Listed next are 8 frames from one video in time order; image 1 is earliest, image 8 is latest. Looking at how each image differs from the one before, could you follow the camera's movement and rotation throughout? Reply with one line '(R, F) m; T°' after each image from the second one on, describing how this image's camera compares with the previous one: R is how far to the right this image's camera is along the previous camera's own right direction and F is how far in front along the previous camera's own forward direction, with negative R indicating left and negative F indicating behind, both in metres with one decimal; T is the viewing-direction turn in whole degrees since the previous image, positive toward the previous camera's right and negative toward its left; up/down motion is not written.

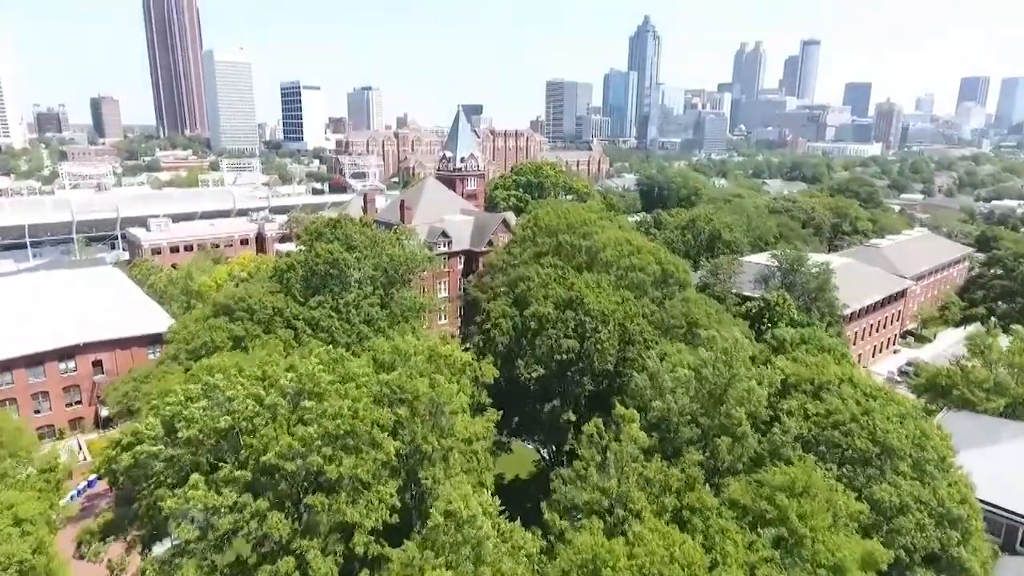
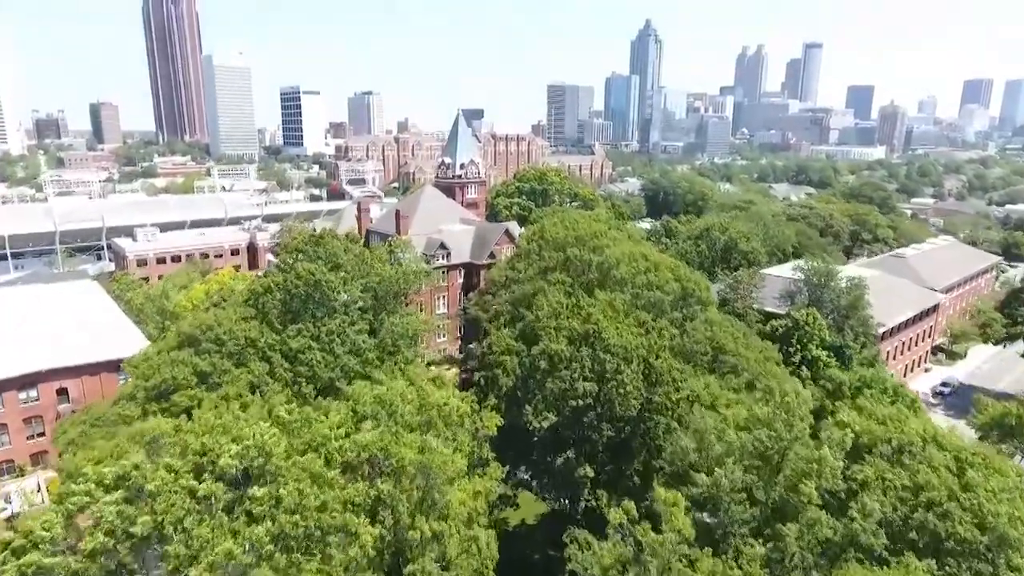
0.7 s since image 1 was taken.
(-0.2, +3.7) m; 0°
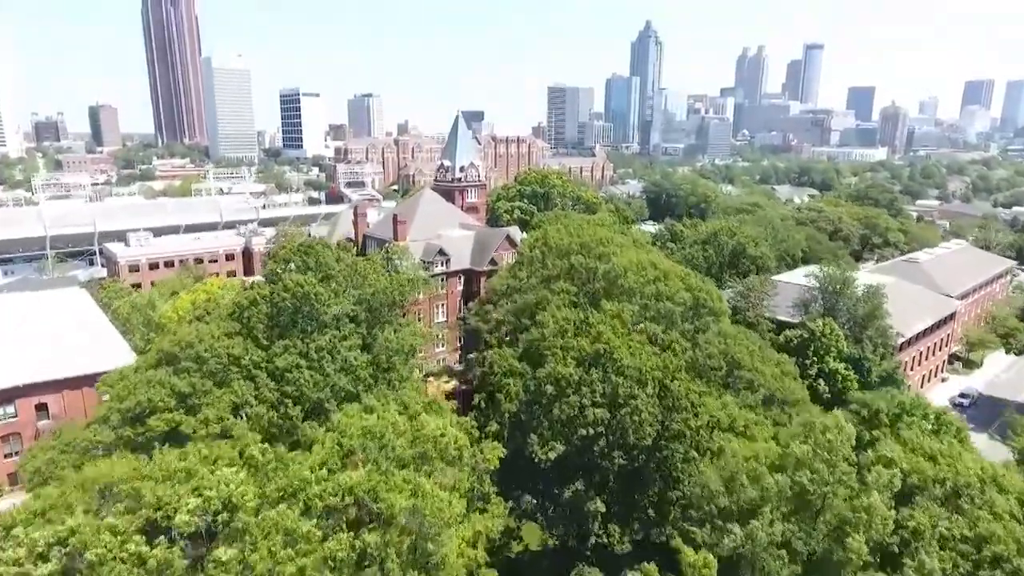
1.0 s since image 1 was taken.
(-0.1, +1.8) m; 0°
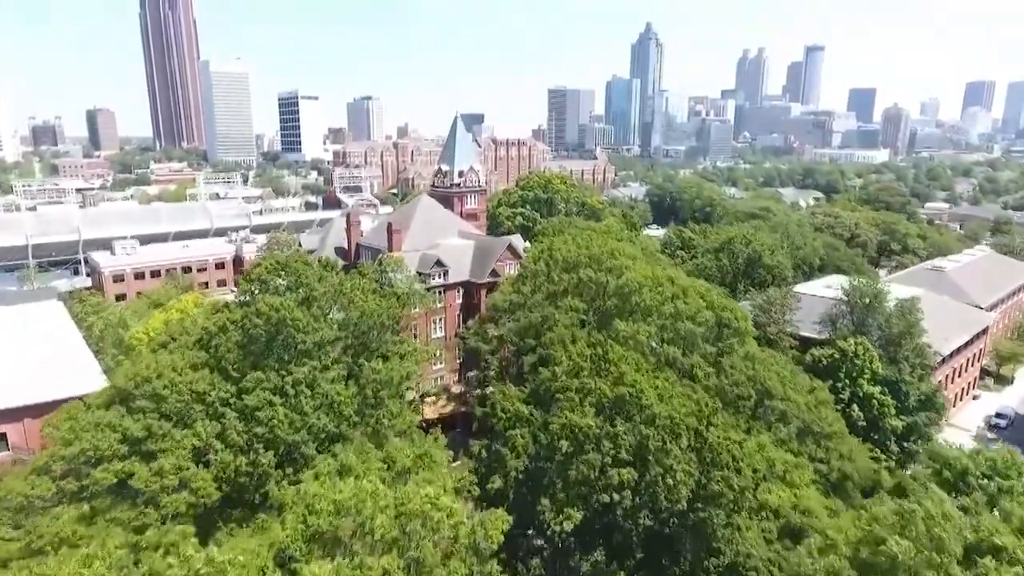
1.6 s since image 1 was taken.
(-0.1, +3.2) m; 0°
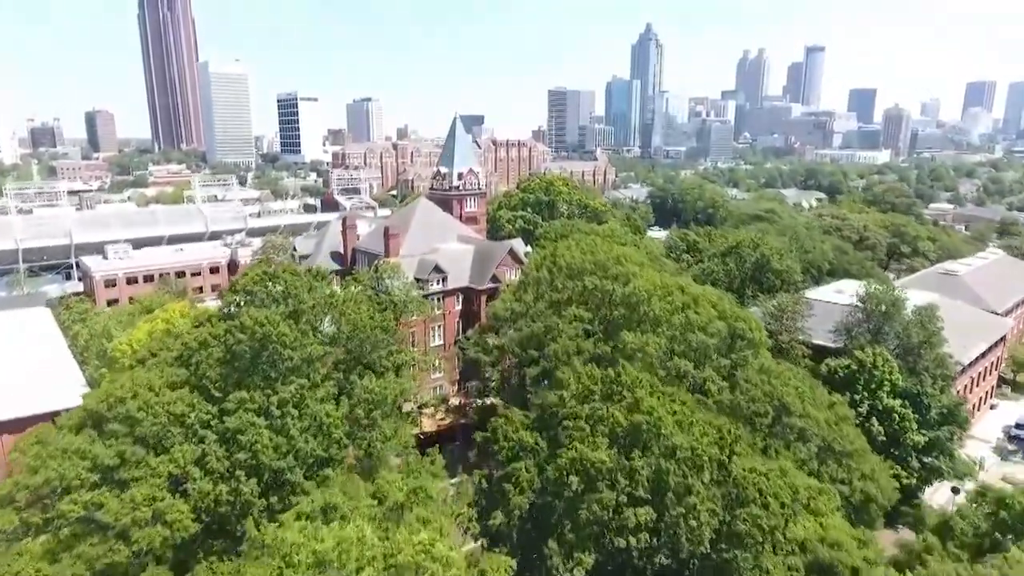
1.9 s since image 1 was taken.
(-0.1, +1.6) m; 0°
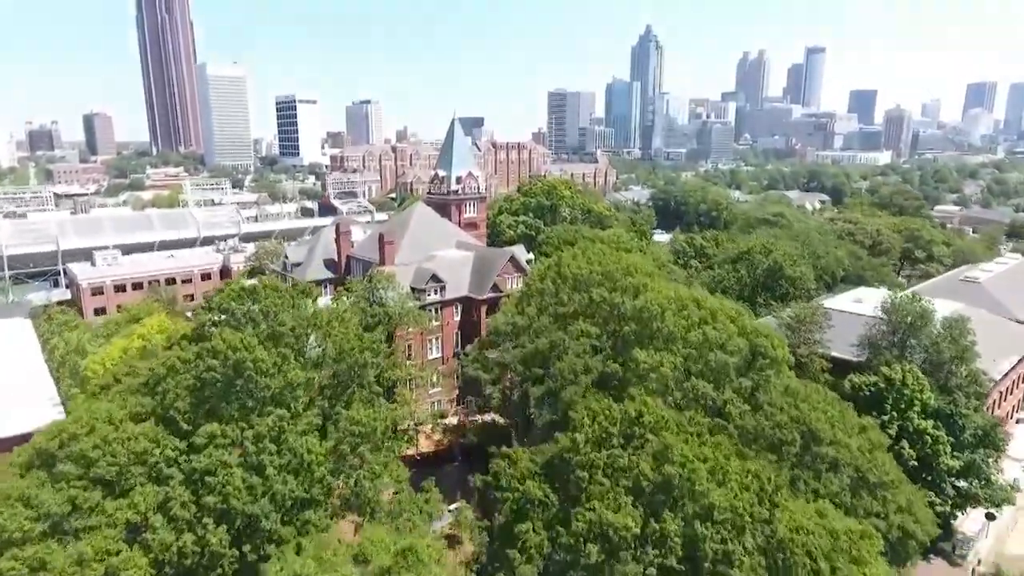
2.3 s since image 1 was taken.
(-0.1, +2.2) m; 0°
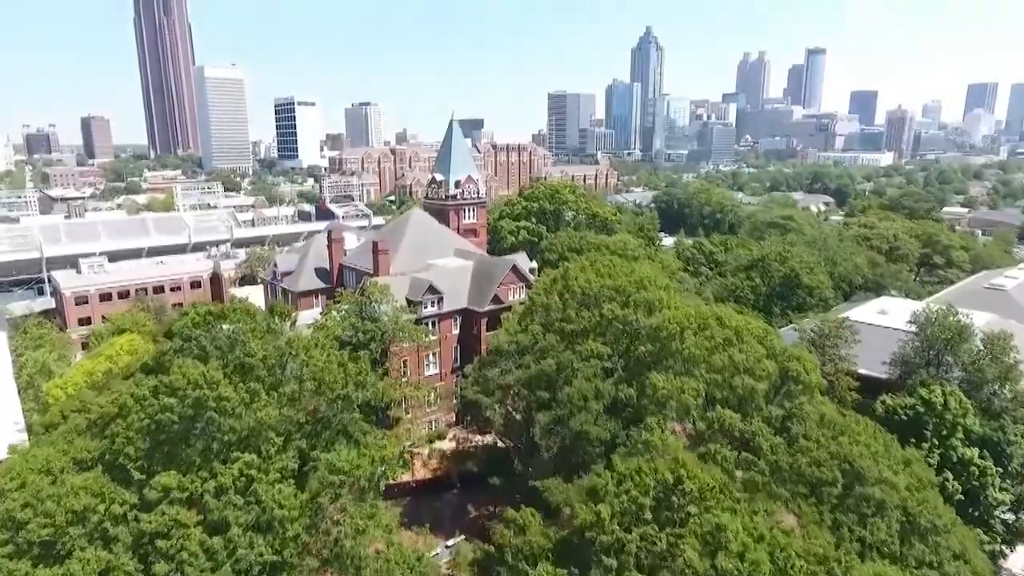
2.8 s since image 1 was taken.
(-0.1, +2.7) m; 0°
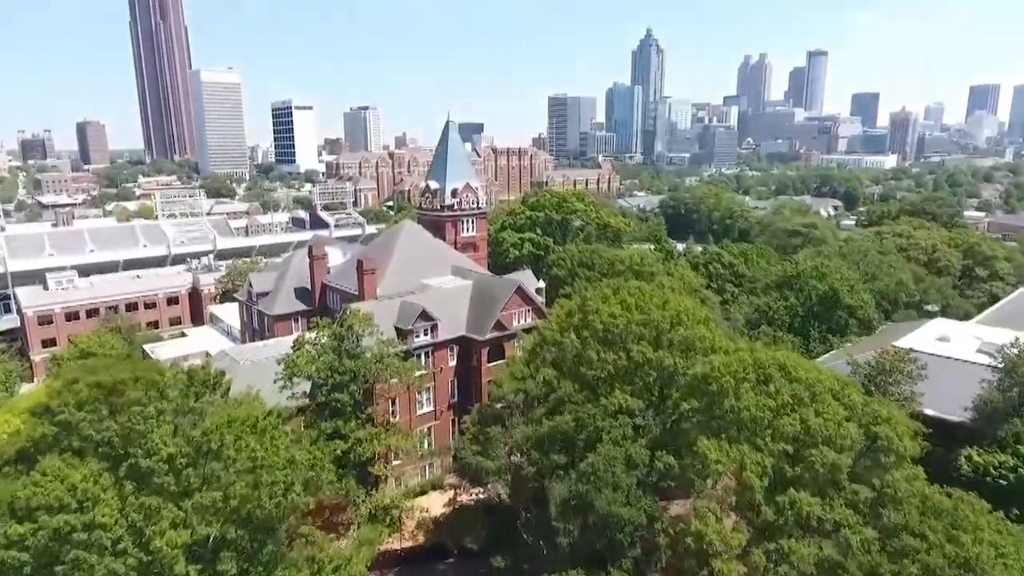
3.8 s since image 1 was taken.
(-0.2, +5.3) m; 0°
